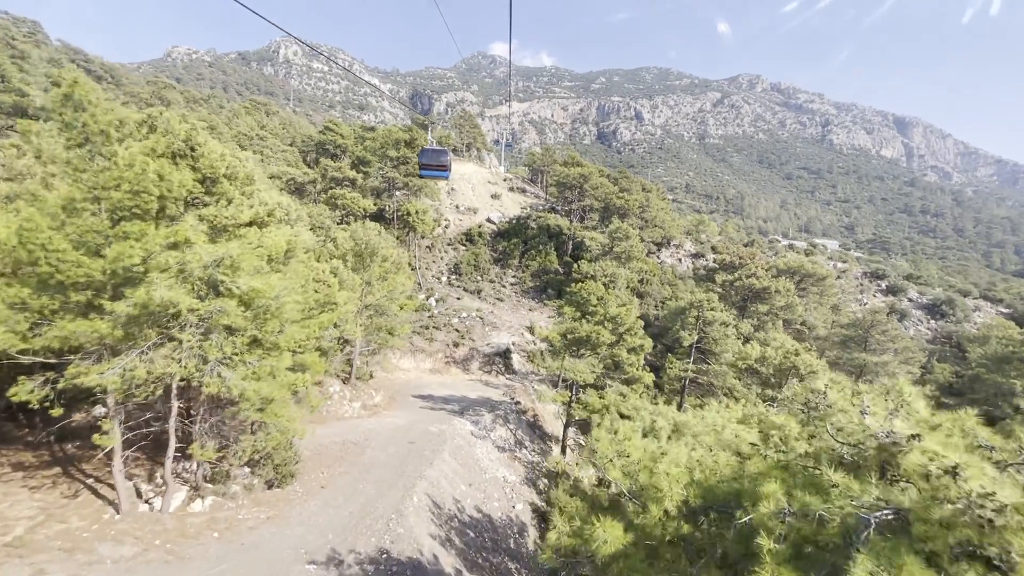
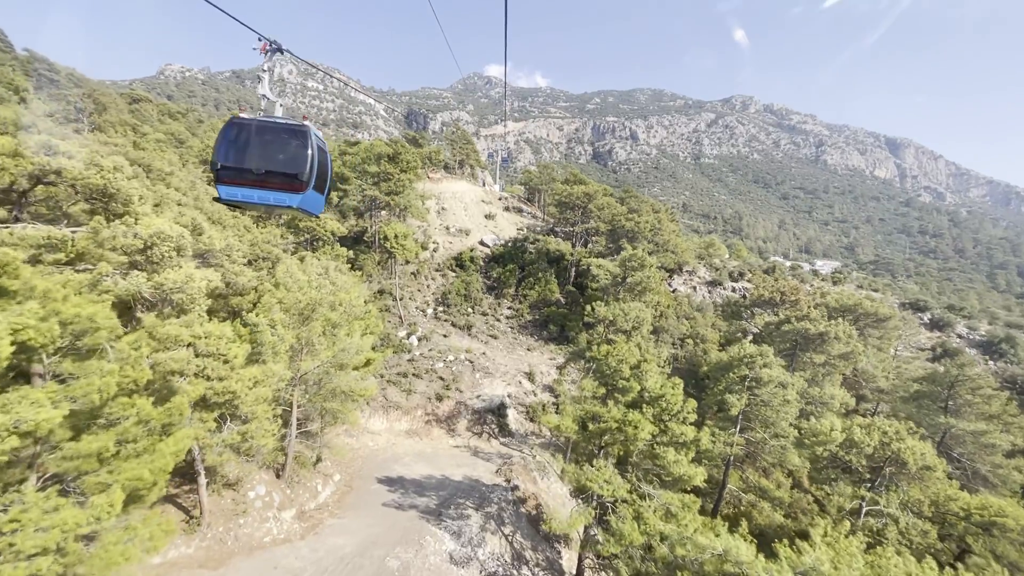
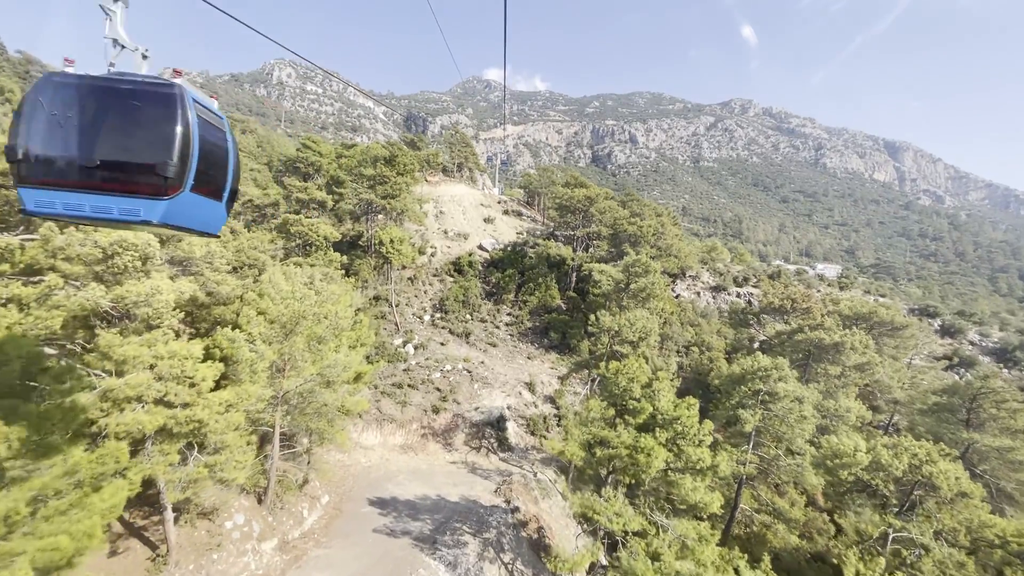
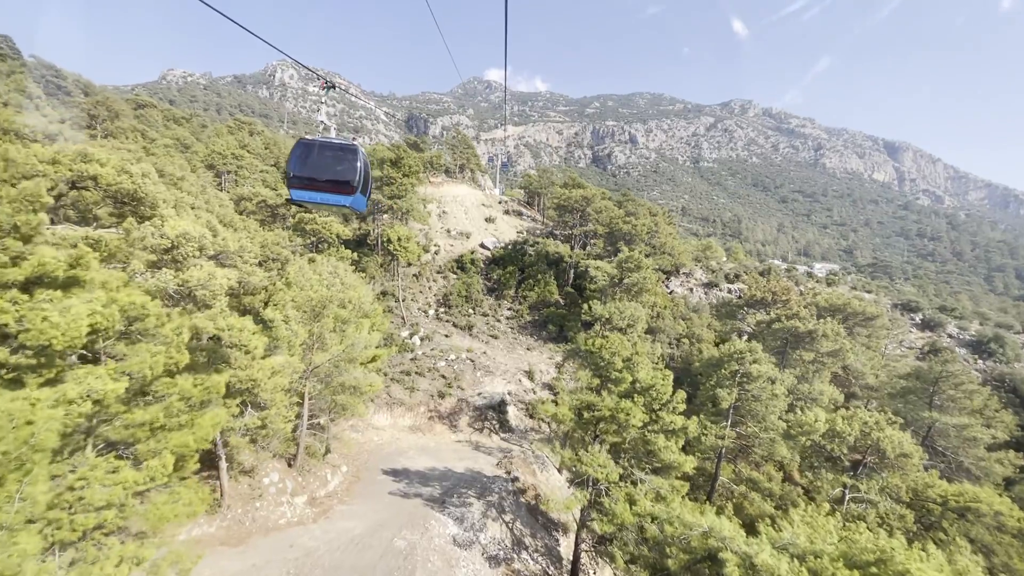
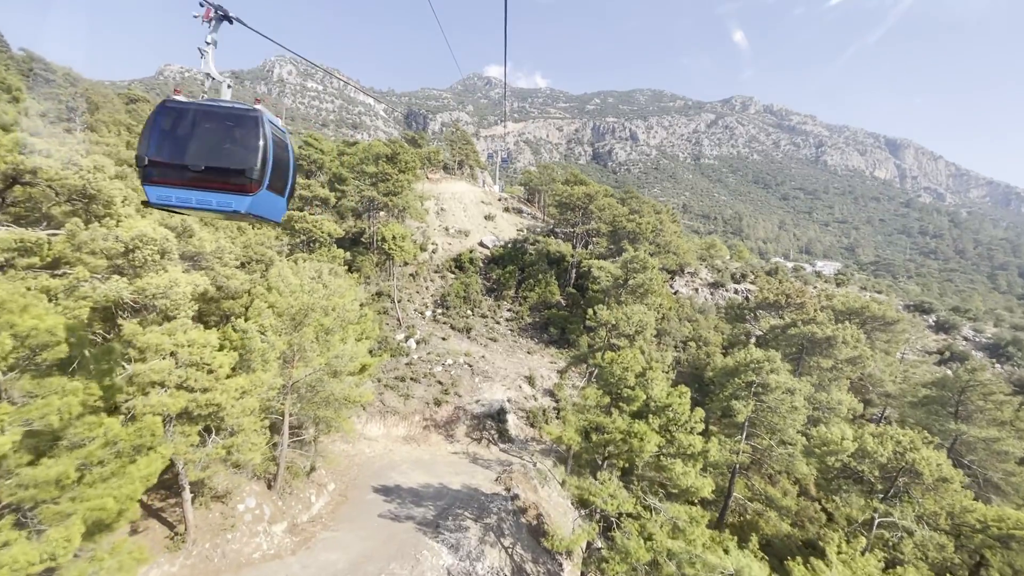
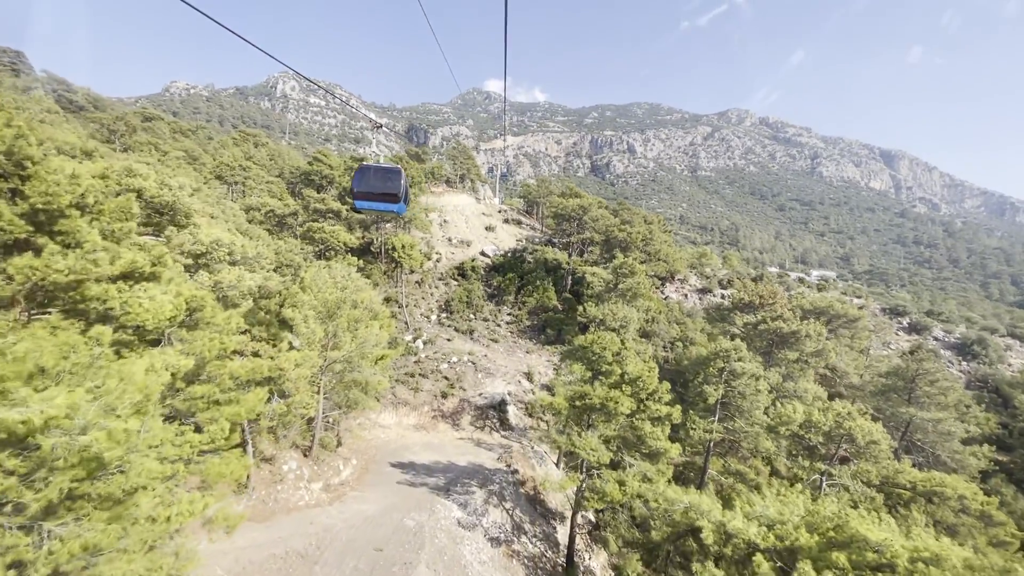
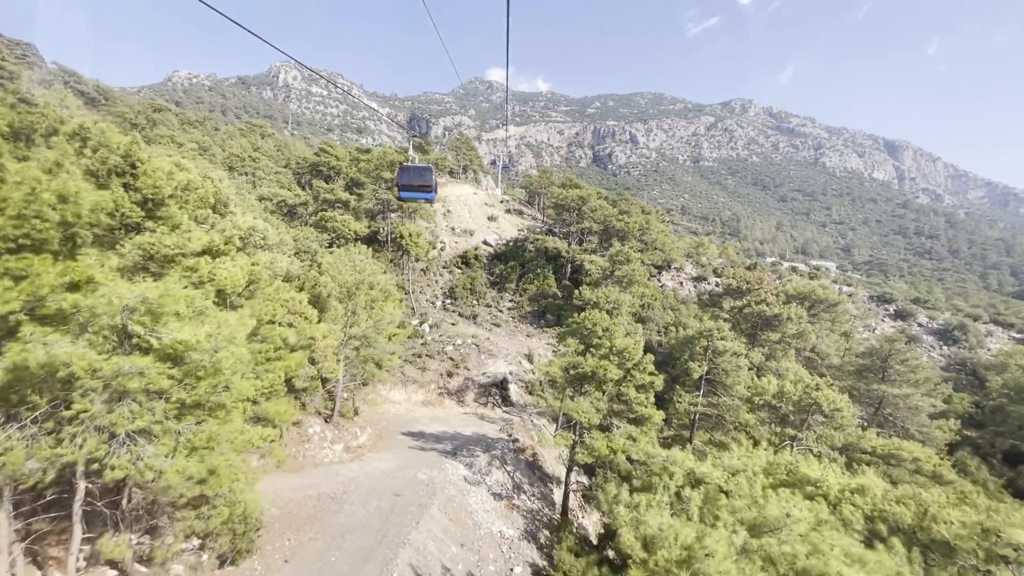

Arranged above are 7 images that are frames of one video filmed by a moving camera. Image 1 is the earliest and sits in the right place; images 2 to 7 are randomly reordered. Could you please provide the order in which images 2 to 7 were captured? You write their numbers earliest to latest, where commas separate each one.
7, 6, 4, 2, 5, 3
